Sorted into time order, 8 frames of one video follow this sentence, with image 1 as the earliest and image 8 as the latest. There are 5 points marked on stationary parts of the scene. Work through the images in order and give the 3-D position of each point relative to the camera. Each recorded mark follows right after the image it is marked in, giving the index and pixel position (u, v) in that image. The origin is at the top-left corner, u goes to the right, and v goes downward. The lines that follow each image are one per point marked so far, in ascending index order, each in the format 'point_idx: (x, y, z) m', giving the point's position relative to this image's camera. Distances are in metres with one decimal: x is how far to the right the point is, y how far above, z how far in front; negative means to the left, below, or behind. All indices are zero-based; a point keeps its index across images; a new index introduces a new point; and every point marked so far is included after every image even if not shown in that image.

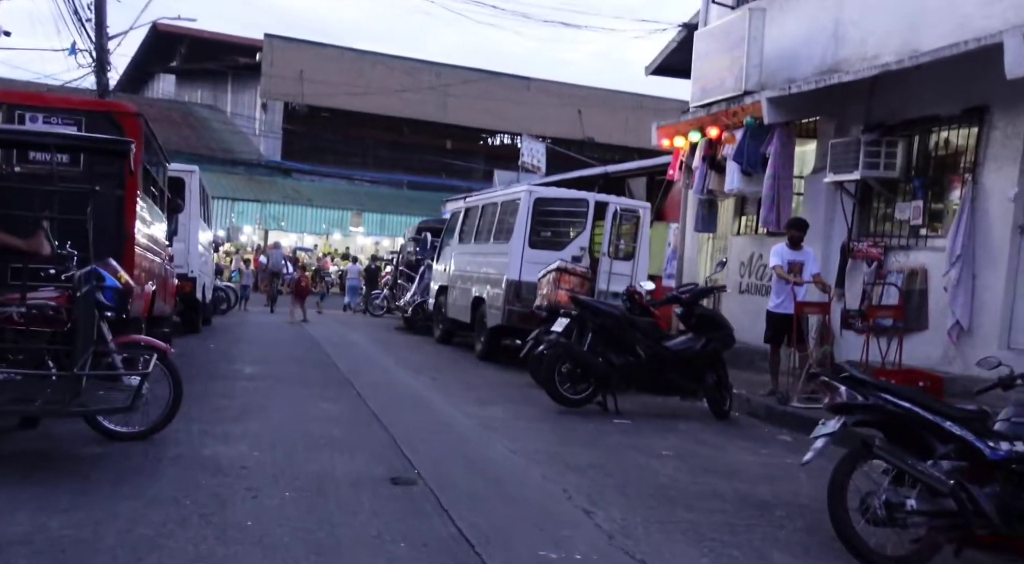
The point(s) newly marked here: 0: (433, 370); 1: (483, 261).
0: (-1.0, -1.1, +13.4) m
1: (-0.4, +0.4, +16.3) m
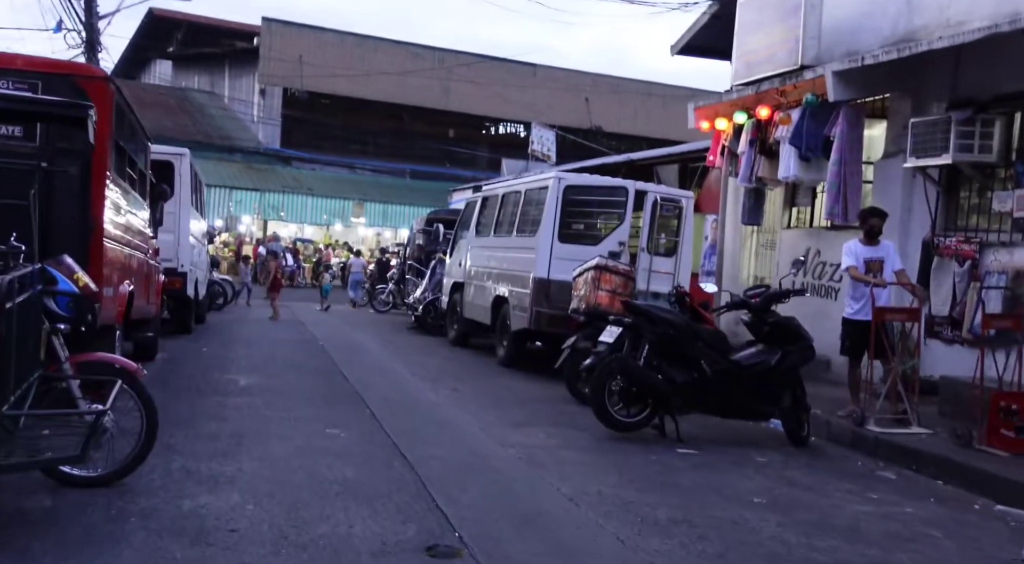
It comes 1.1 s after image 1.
0: (-0.6, -1.1, +11.8) m
1: (-0.1, +0.4, +14.8) m
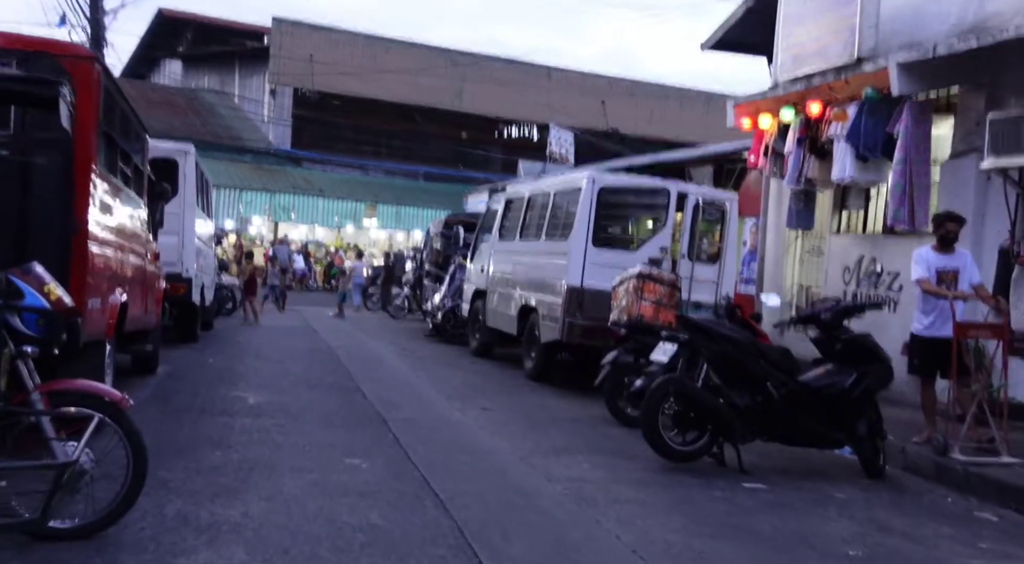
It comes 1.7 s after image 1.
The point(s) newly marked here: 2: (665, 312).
0: (-0.3, -1.2, +10.9) m
1: (+0.3, +0.3, +13.8) m
2: (+1.5, -0.3, +10.0) m
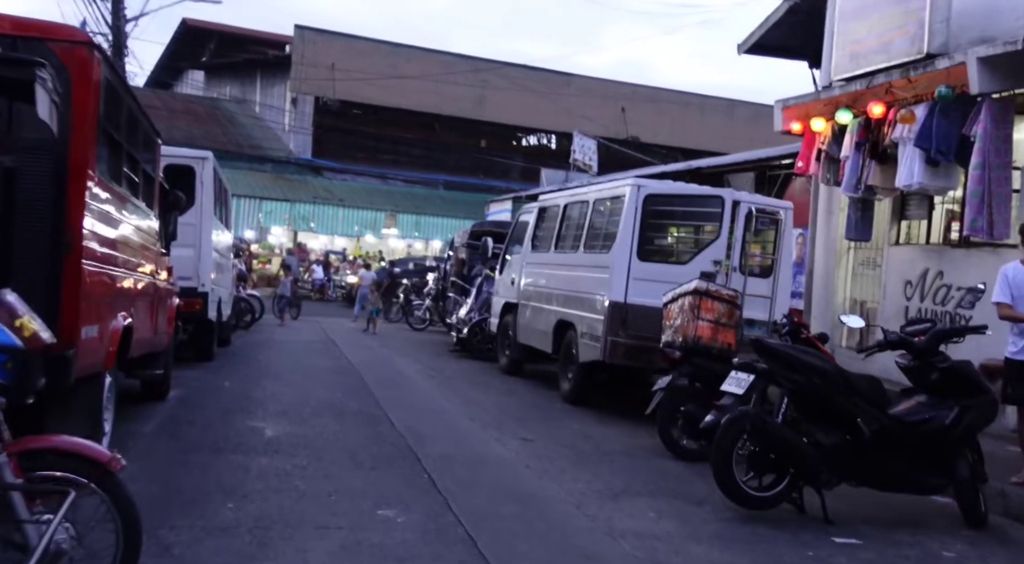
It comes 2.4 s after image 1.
0: (+0.1, -1.4, +10.0) m
1: (+0.7, +0.1, +12.9) m
2: (+1.8, -0.4, +9.1) m
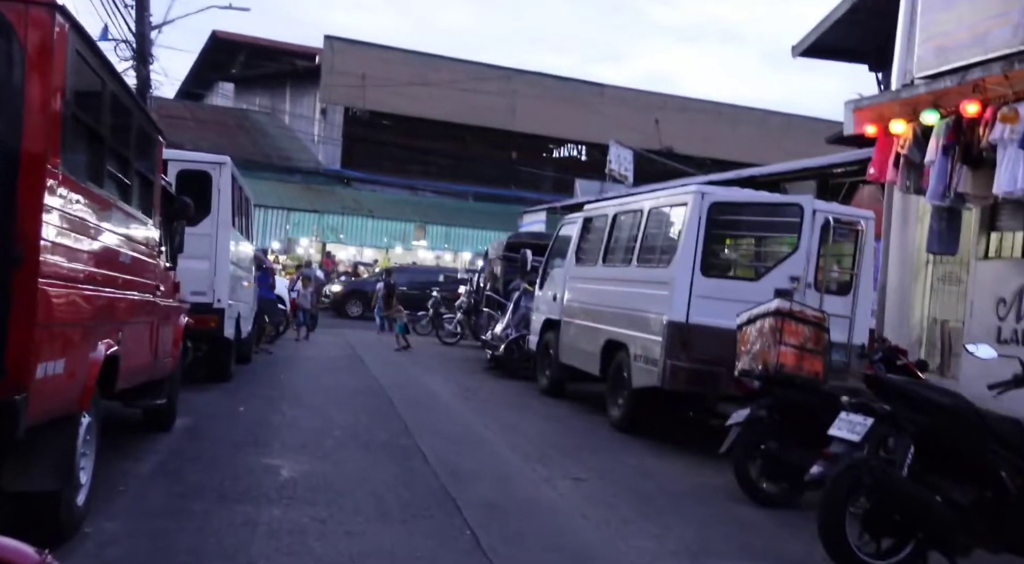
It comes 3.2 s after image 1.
0: (+0.5, -1.5, +8.8) m
1: (+1.2, -0.1, +11.8) m
2: (+2.2, -0.6, +7.8) m
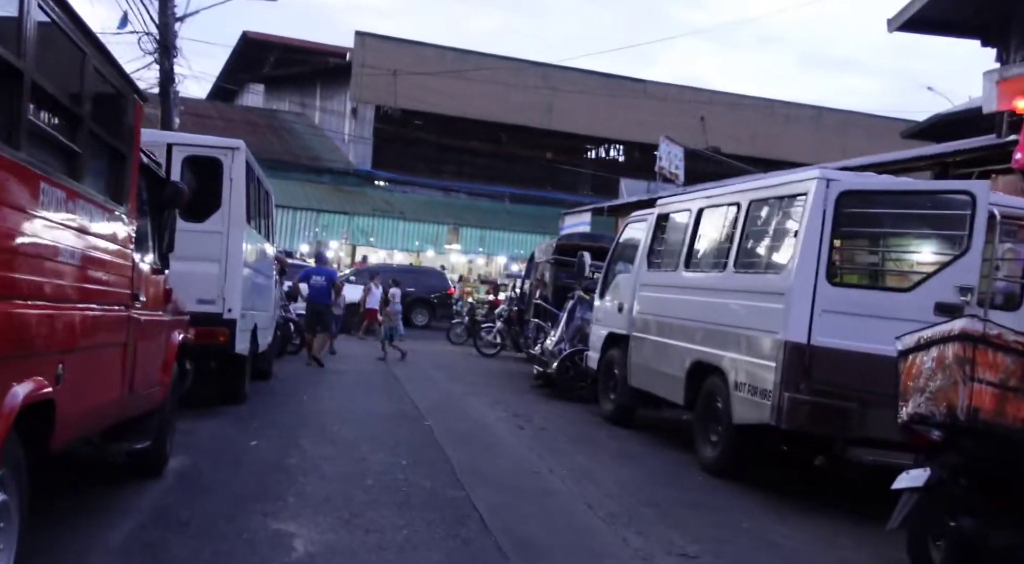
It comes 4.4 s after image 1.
0: (+1.0, -1.6, +6.7) m
1: (+1.8, -0.2, +9.7) m
2: (+2.7, -0.6, +5.7) m
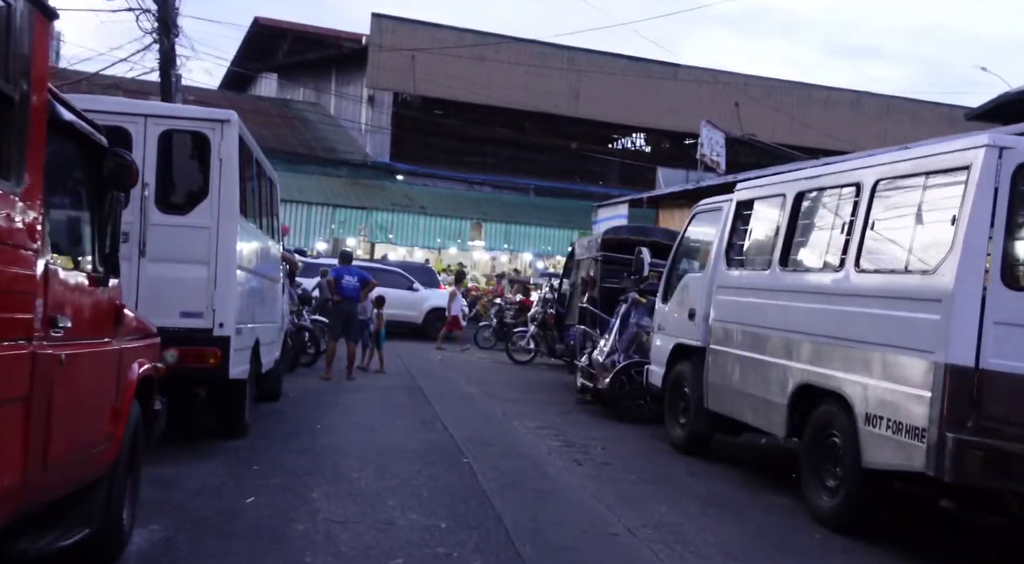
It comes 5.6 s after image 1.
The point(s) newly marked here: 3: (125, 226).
0: (+1.4, -1.6, +4.8) m
1: (+2.2, -0.2, +7.7) m
2: (+3.1, -0.7, +3.7) m
3: (-3.1, +0.4, +8.3) m
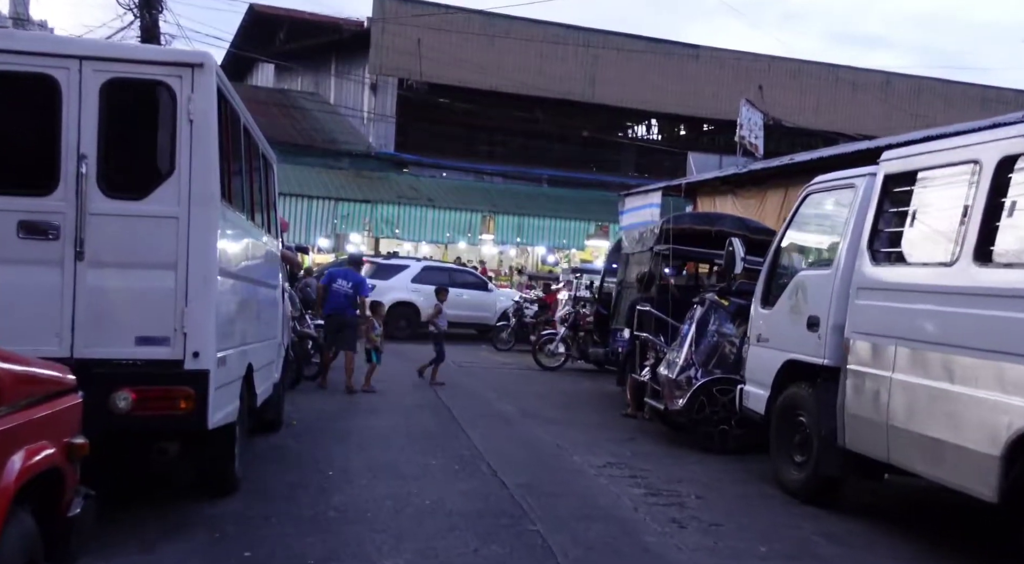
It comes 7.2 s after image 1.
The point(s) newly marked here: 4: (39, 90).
0: (+2.0, -1.7, +2.4) m
1: (+2.8, -0.2, +5.3) m
2: (+3.6, -0.7, +1.3) m
3: (-2.5, +0.4, +5.9) m
4: (-2.7, +1.1, +6.0) m
